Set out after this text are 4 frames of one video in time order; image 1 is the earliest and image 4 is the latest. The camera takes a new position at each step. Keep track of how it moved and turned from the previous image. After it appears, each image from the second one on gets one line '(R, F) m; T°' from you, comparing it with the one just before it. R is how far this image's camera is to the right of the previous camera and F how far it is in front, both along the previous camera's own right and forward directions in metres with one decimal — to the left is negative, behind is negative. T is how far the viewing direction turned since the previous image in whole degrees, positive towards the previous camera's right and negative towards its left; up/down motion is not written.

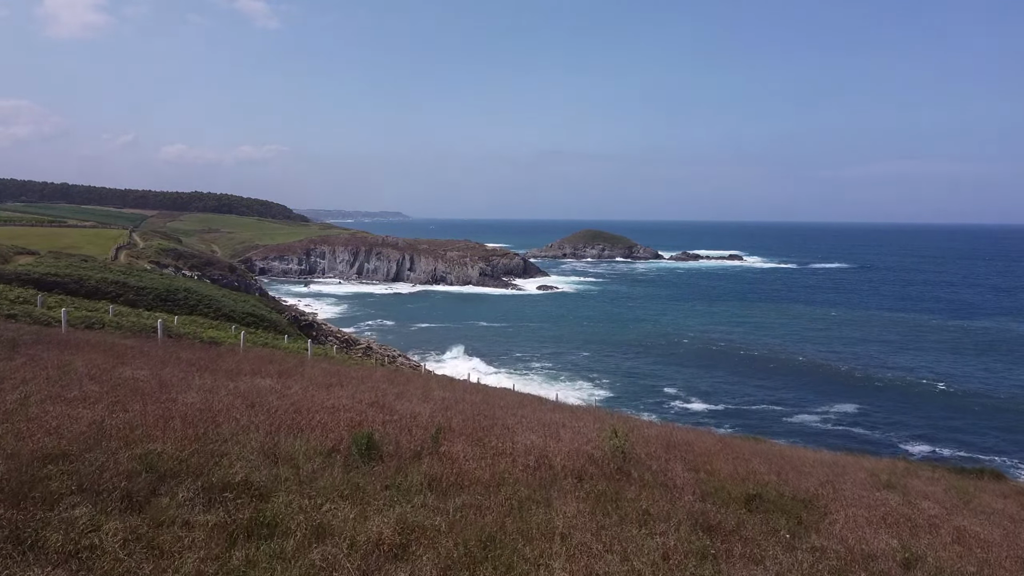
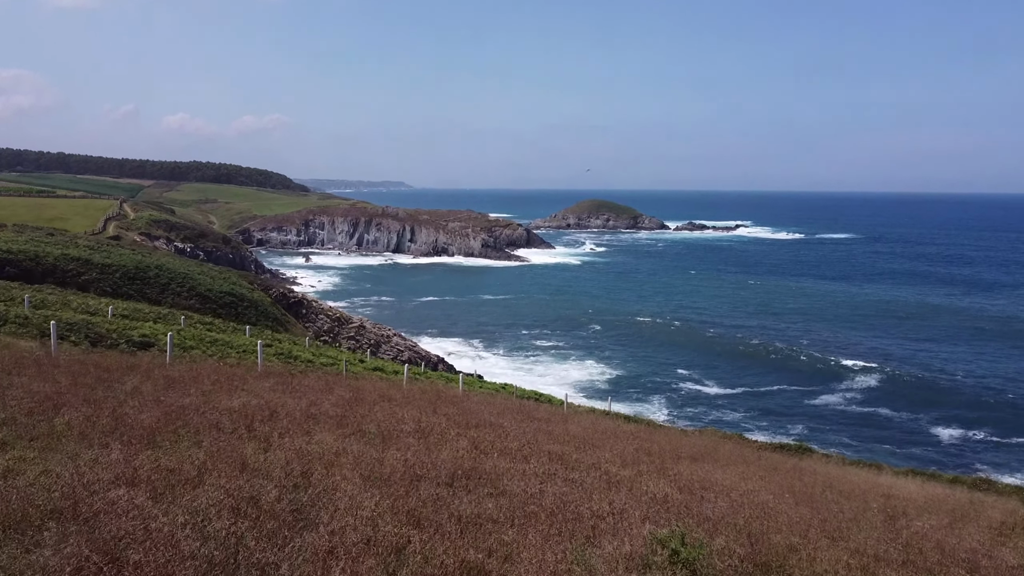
(0.0, +2.6) m; 0°
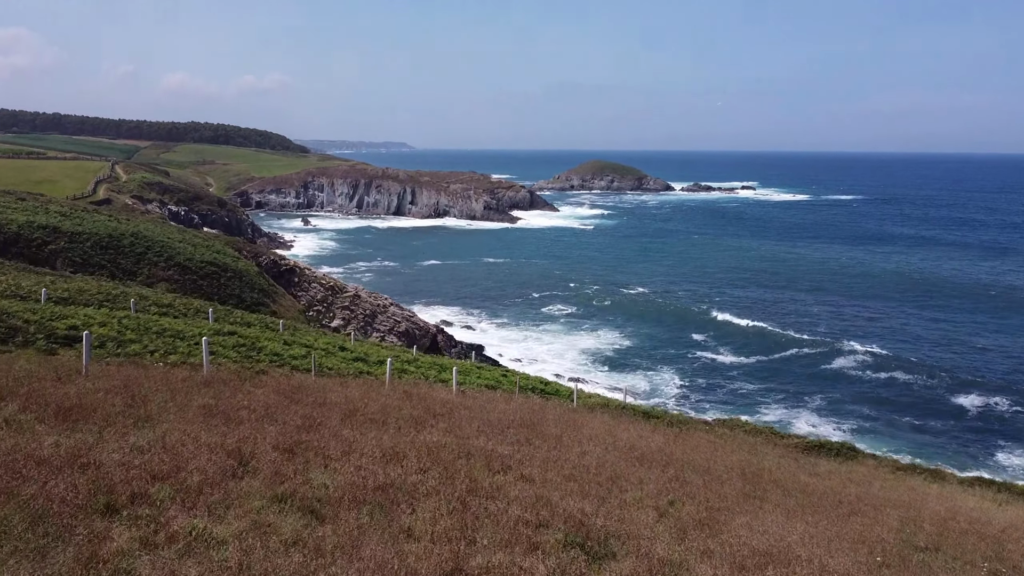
(0.0, +1.9) m; 0°
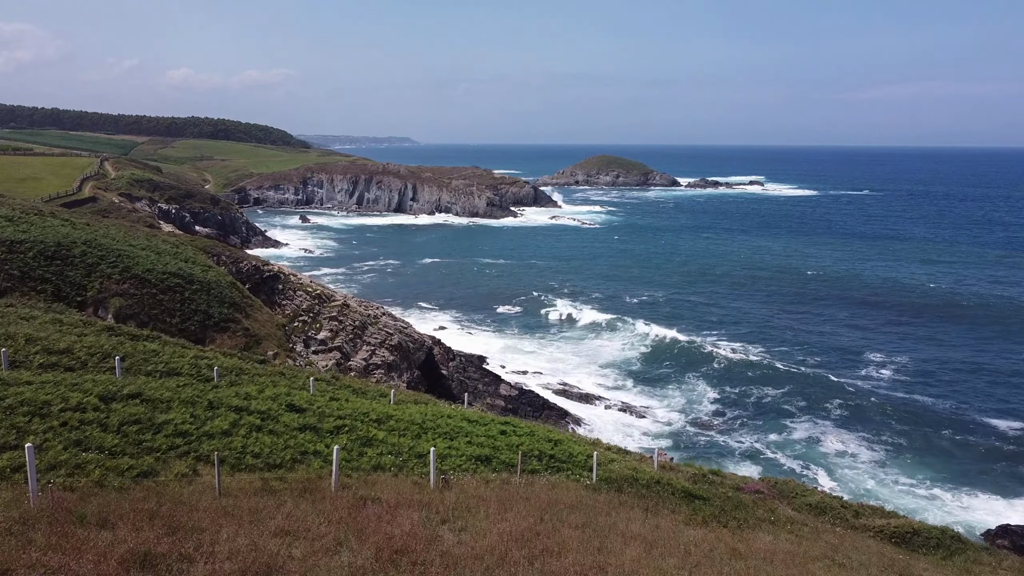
(0.0, +3.0) m; 0°
